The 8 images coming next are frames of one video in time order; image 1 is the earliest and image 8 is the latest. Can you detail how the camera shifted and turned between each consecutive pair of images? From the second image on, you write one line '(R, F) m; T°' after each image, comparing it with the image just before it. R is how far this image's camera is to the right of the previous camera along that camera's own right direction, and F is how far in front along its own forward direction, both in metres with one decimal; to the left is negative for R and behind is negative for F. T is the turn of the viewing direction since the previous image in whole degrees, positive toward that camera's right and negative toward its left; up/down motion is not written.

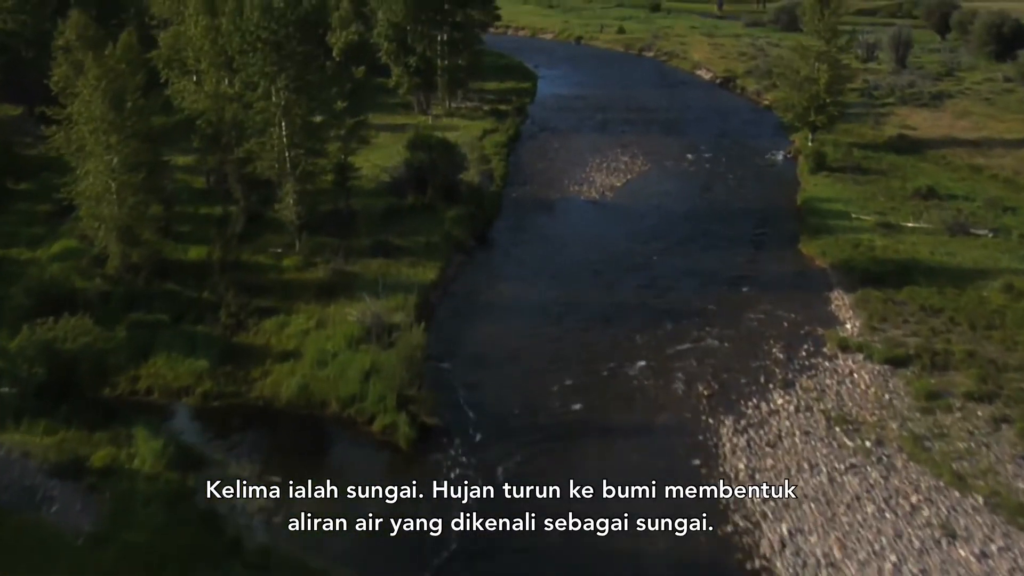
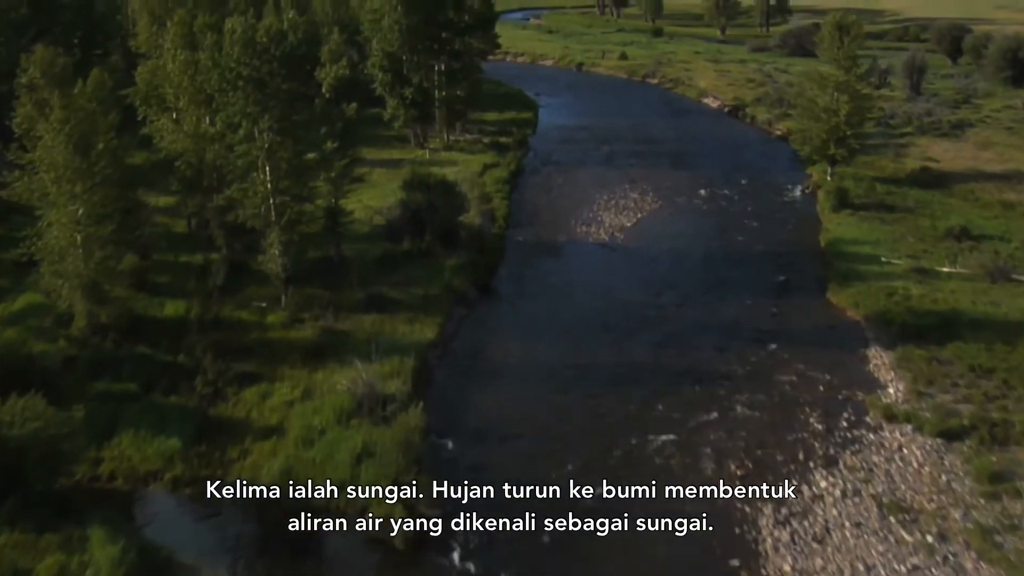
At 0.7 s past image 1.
(-0.2, +2.8) m; 0°
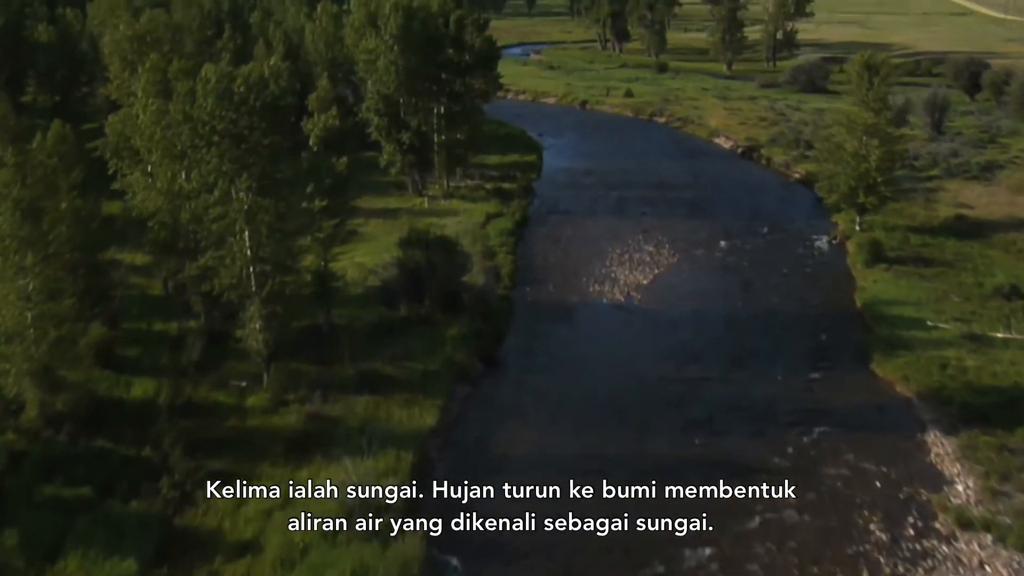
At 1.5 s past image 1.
(-0.3, +3.3) m; 0°
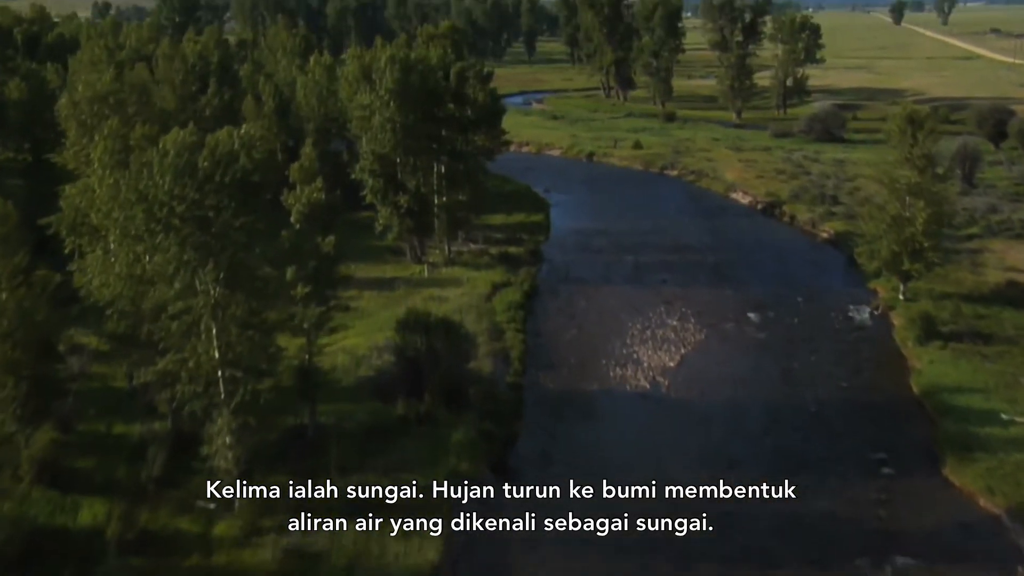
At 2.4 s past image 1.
(-0.3, +4.1) m; 0°
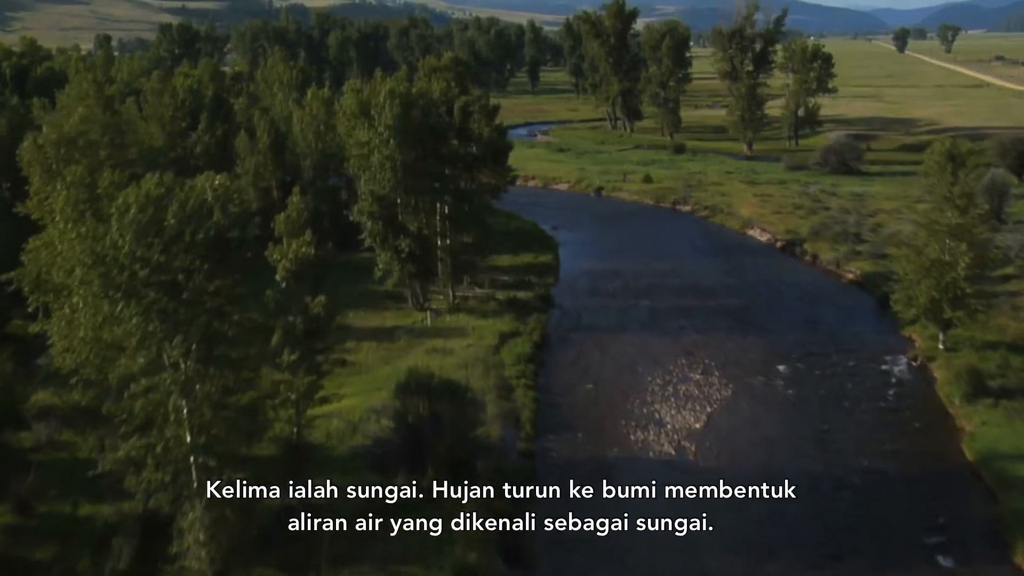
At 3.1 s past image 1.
(-0.2, +2.9) m; 0°
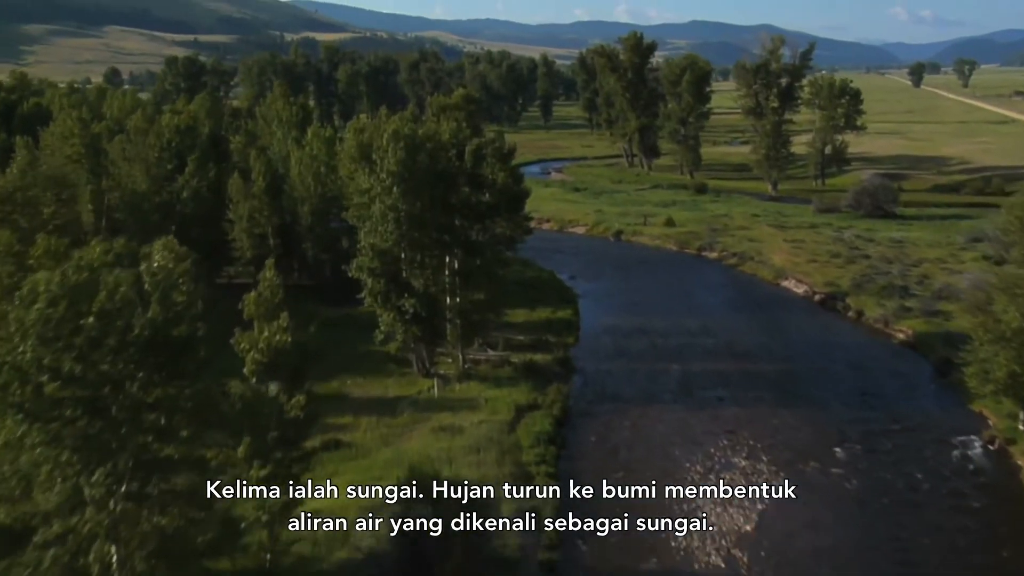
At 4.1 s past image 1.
(-0.2, +4.5) m; -1°
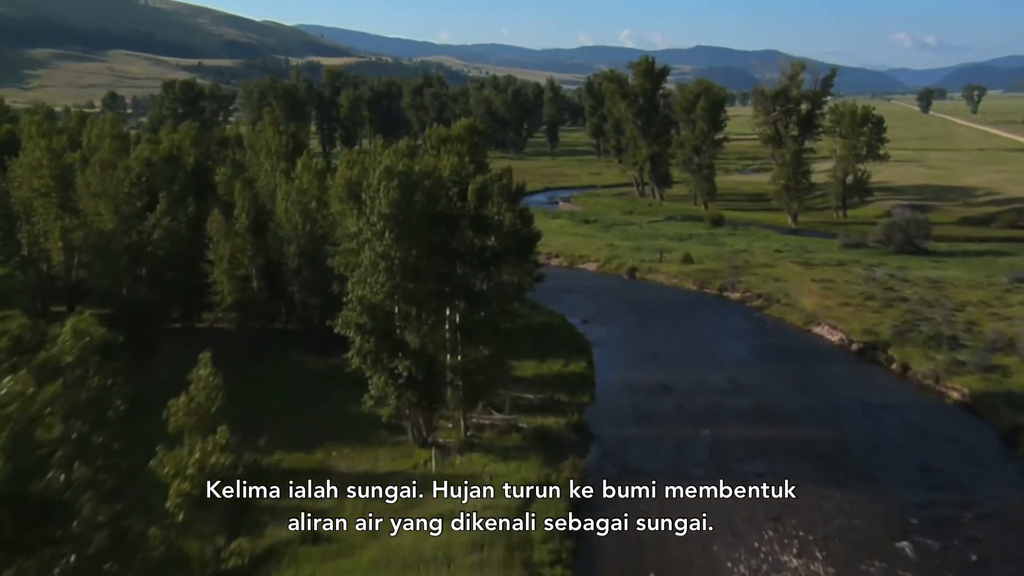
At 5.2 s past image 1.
(-0.1, +4.6) m; 0°
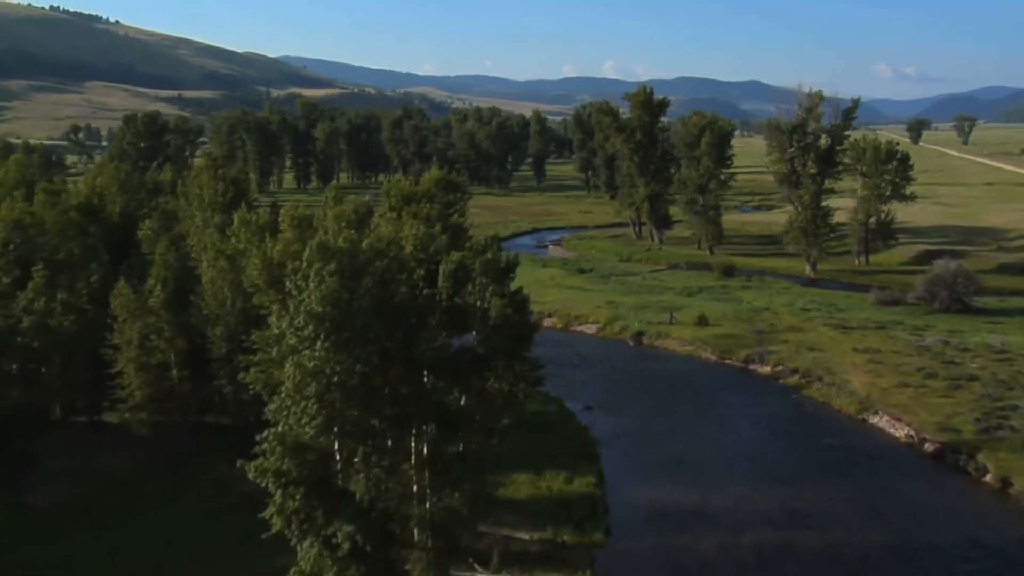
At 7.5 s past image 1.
(-0.1, +9.6) m; +1°
